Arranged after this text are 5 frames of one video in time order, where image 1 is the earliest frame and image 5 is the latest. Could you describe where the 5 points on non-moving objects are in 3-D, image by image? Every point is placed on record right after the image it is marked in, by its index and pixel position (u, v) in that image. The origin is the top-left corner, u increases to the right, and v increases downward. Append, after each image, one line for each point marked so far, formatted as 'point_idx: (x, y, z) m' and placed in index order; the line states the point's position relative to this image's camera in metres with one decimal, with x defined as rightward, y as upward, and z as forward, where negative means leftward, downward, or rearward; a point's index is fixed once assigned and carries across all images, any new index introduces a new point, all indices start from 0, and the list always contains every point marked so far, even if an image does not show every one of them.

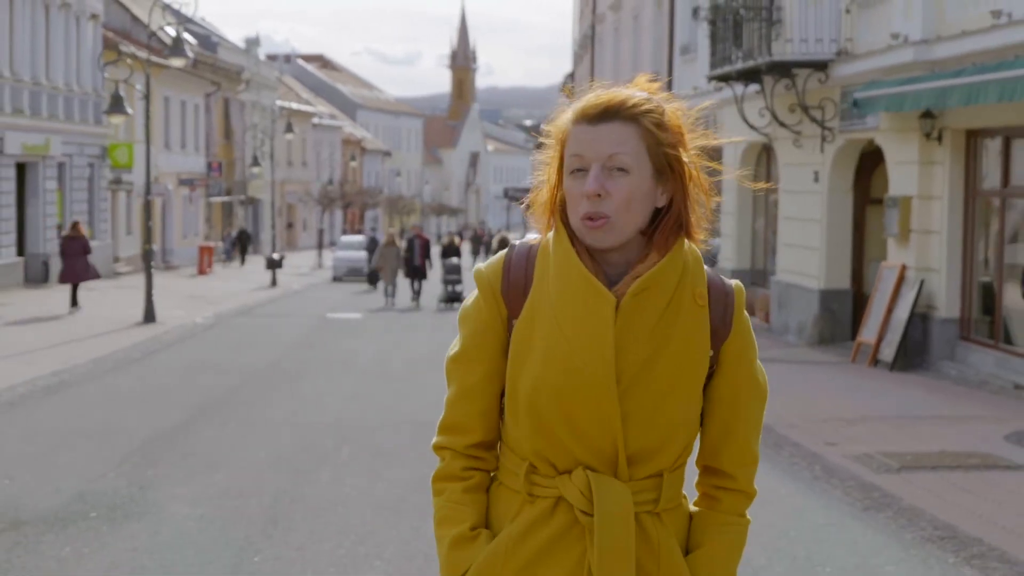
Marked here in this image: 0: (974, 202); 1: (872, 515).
0: (+5.0, +0.9, +16.2) m
1: (+1.9, -1.2, +8.0) m
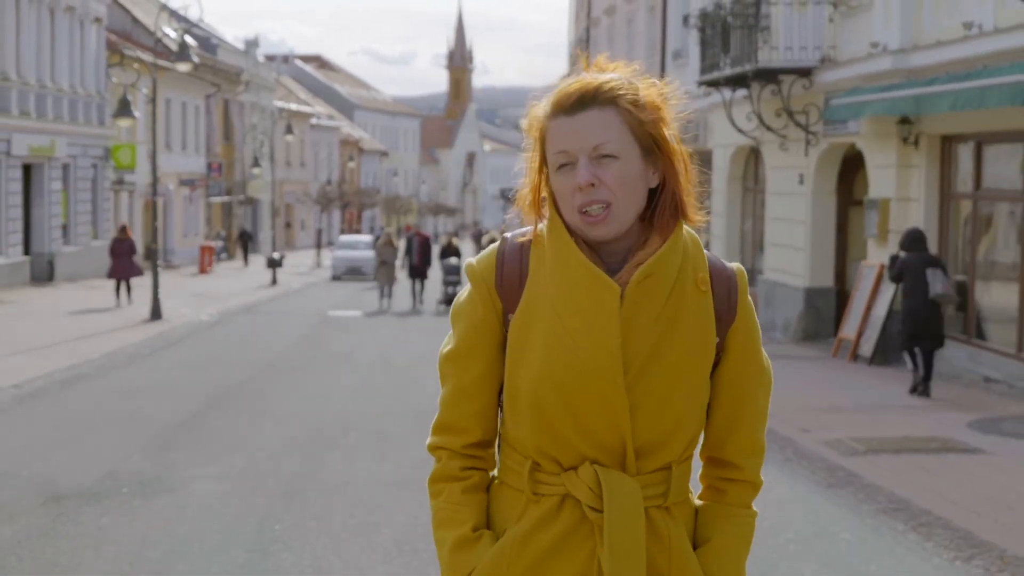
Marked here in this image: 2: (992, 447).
0: (+5.0, +1.0, +17.0) m
1: (+1.9, -1.2, +8.8) m
2: (+3.4, -1.1, +10.7) m
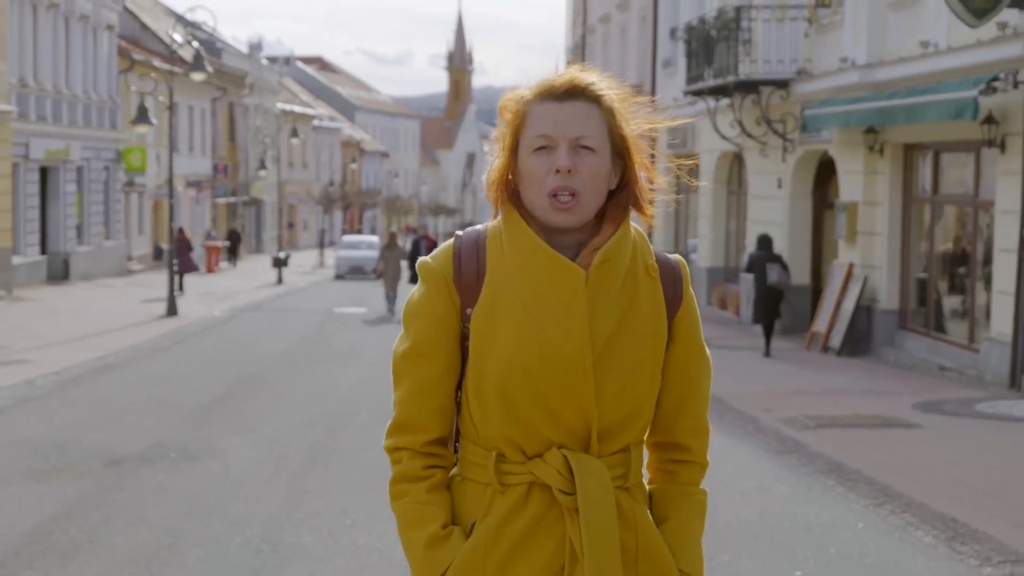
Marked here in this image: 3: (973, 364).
0: (+4.9, +1.0, +18.5) m
1: (+1.9, -1.2, +10.2) m
2: (+3.4, -1.1, +12.2) m
3: (+5.0, -0.8, +16.1) m
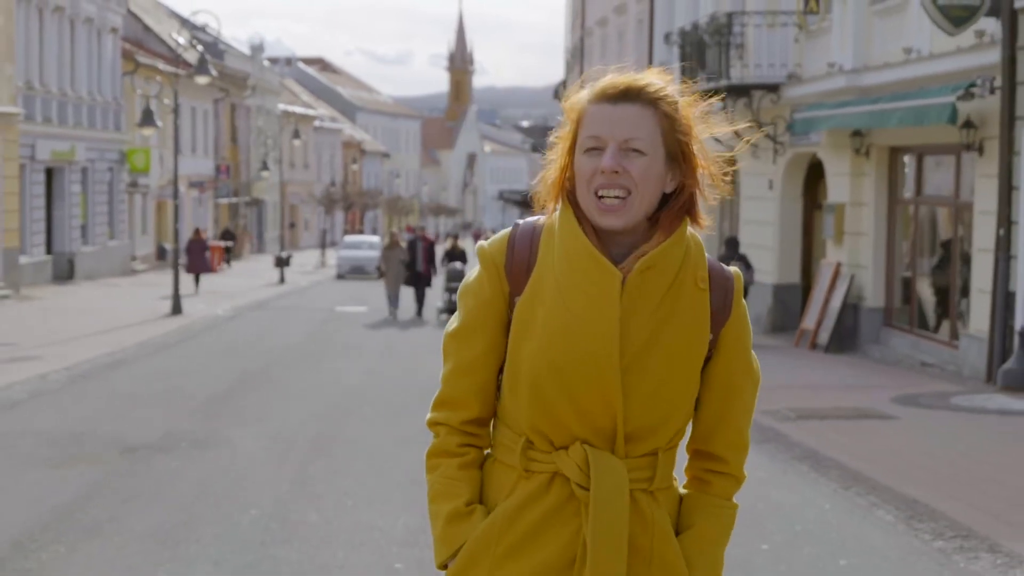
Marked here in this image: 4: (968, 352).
0: (+4.9, +1.0, +19.0) m
1: (+1.8, -1.1, +10.8) m
2: (+3.3, -1.1, +12.7) m
3: (+4.9, -0.8, +16.7) m
4: (+4.8, -0.7, +15.8) m
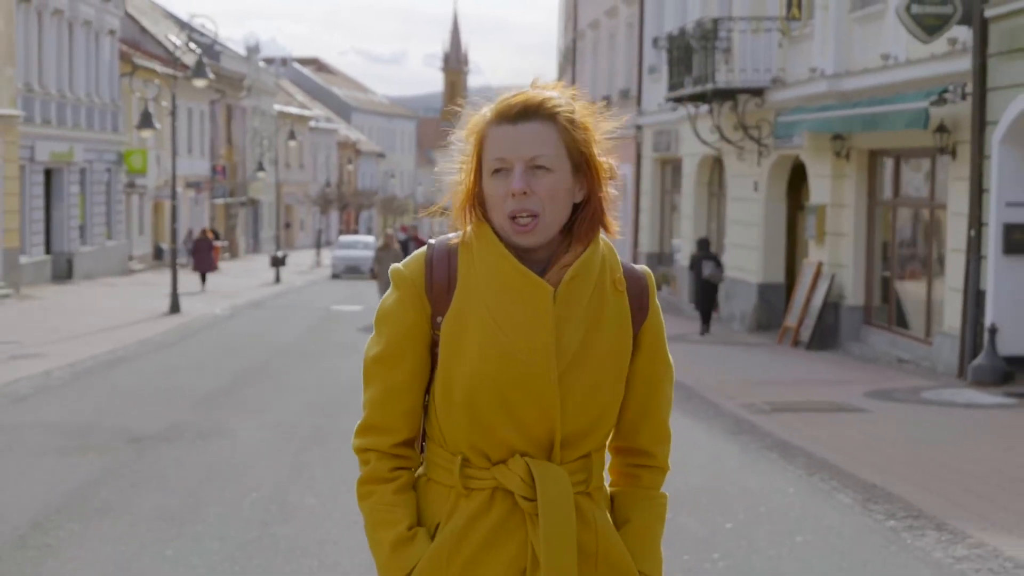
0: (+4.8, +1.0, +19.6) m
1: (+1.7, -1.1, +11.4) m
2: (+3.2, -1.1, +13.3) m
3: (+4.8, -0.8, +17.3) m
4: (+4.7, -0.7, +16.4) m
